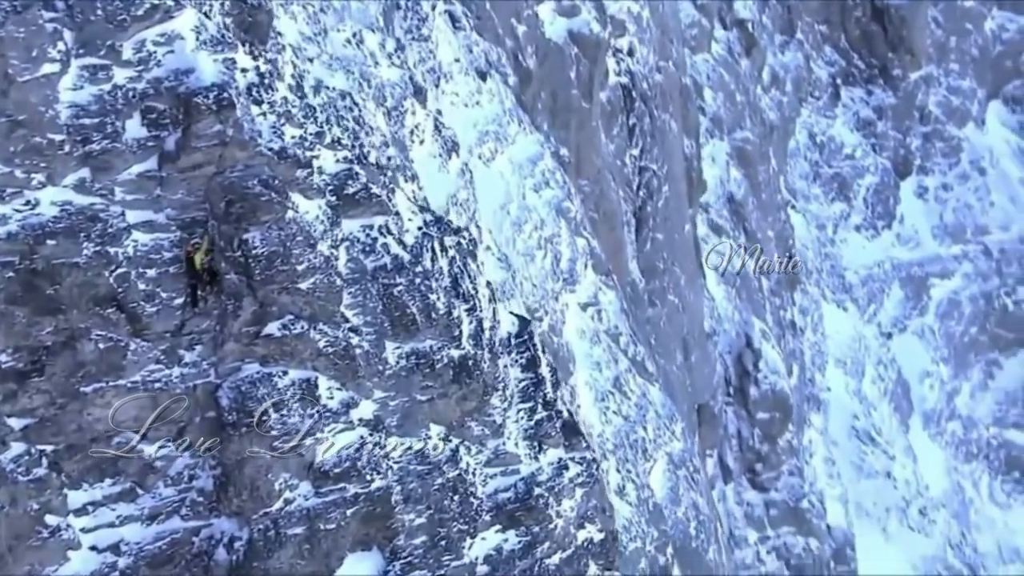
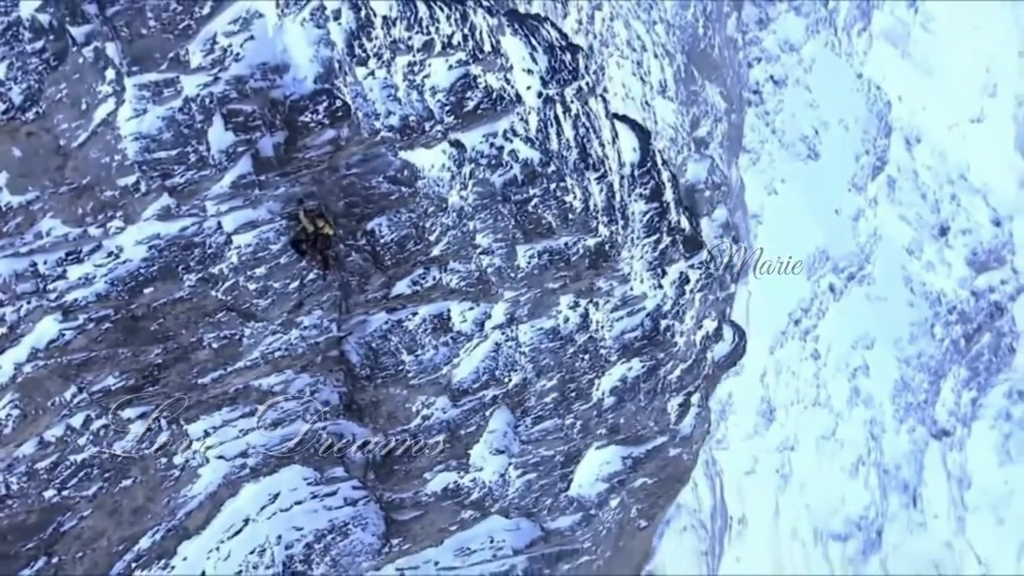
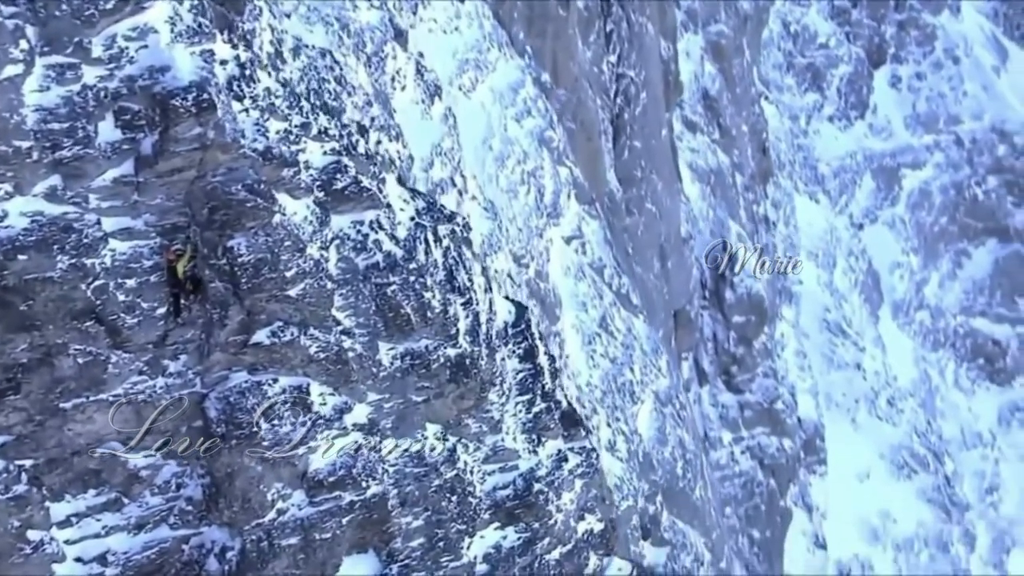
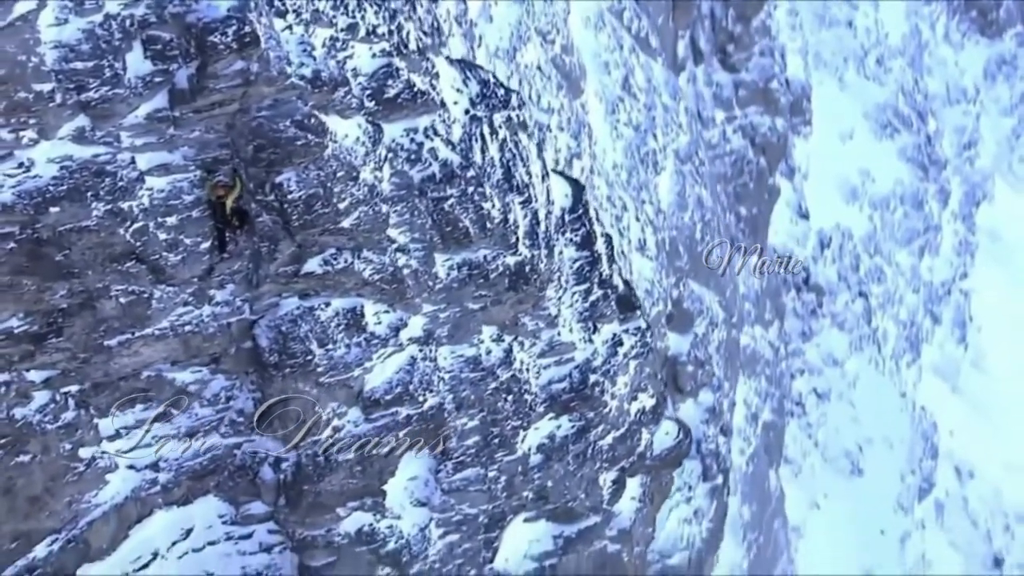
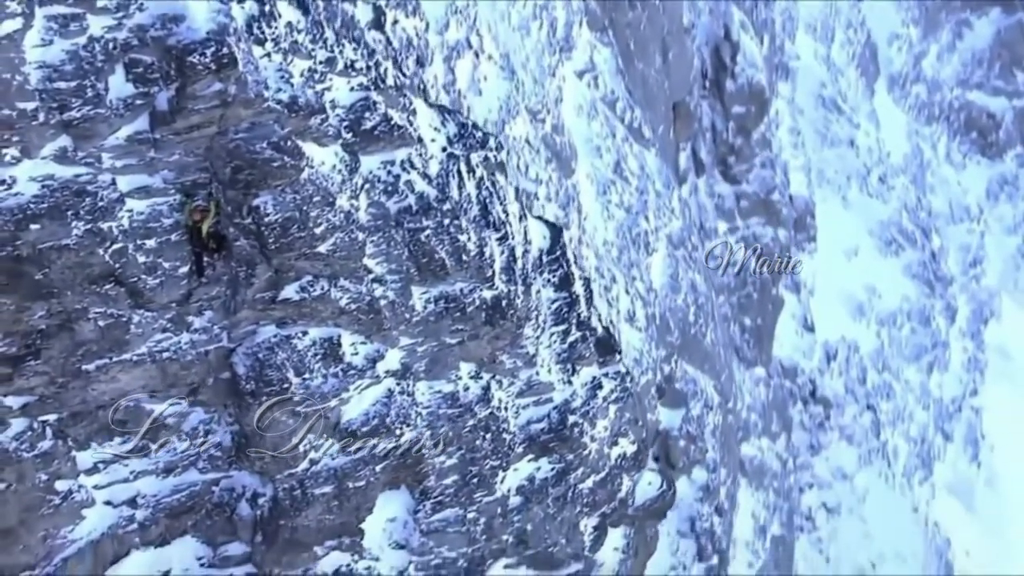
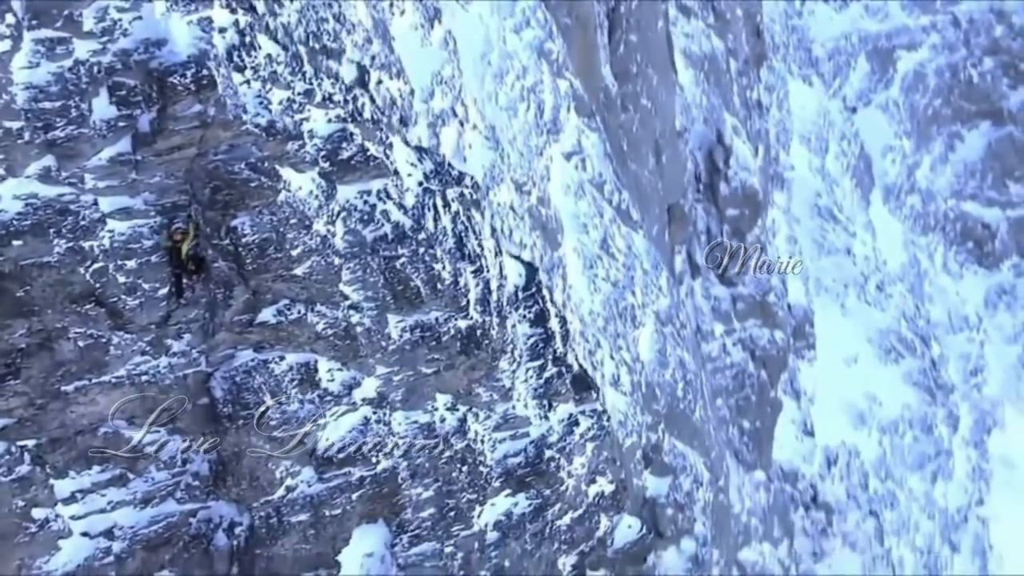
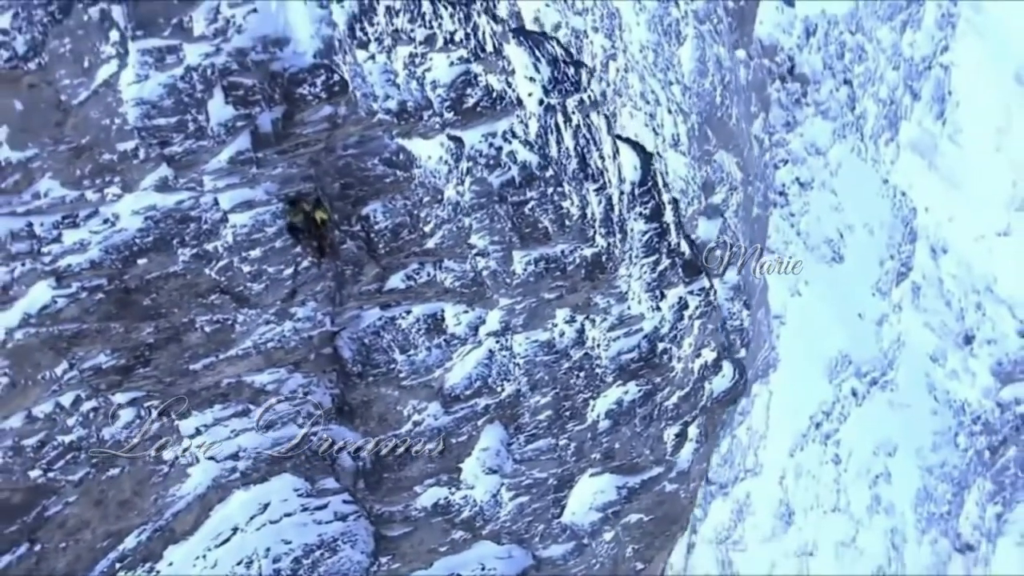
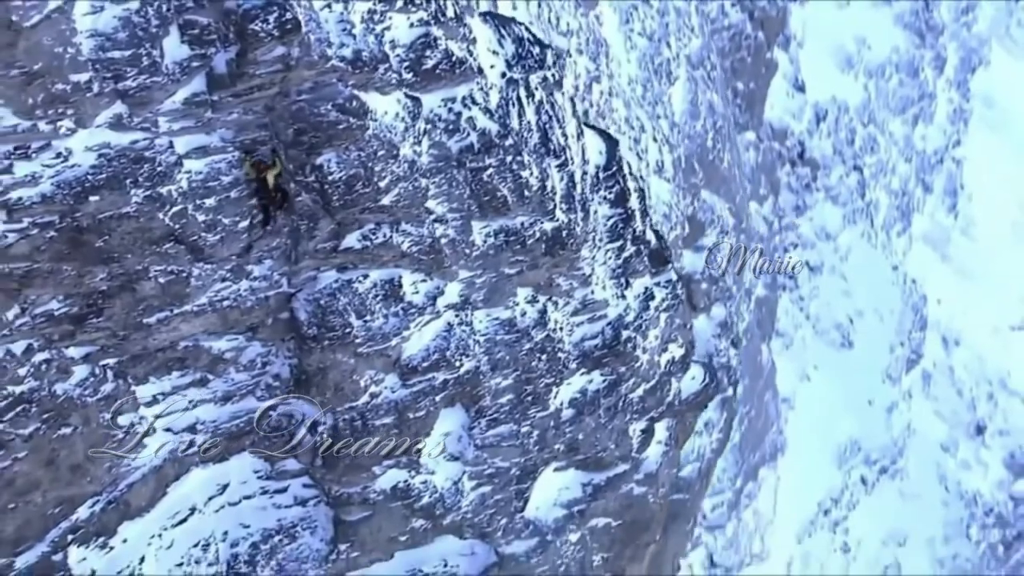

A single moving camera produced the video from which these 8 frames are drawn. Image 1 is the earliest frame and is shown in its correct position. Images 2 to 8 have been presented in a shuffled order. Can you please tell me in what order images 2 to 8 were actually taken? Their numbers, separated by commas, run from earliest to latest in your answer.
3, 6, 5, 4, 8, 7, 2
